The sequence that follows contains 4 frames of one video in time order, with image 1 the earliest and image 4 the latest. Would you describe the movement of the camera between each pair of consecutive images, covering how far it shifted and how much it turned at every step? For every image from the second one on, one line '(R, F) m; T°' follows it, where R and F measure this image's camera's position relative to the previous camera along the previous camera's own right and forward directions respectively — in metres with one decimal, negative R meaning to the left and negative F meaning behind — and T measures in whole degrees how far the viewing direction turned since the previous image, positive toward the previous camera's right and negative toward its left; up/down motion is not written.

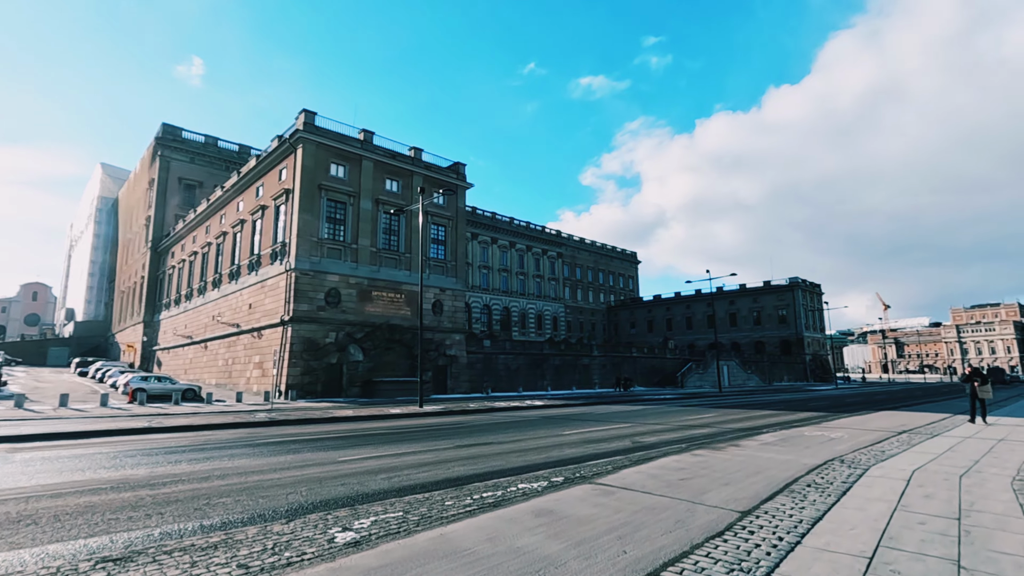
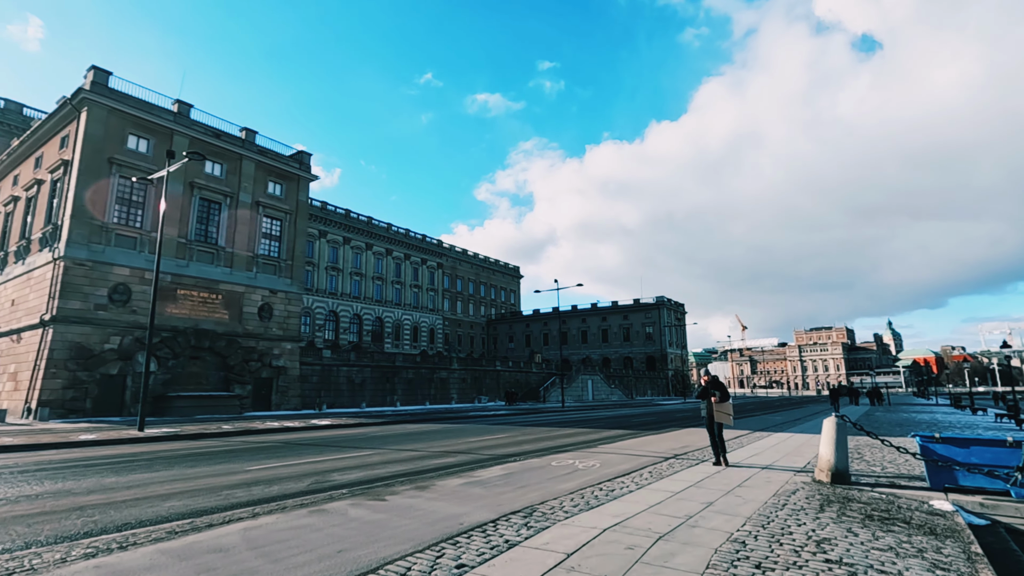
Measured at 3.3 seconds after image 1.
(+4.1, +2.8) m; +12°
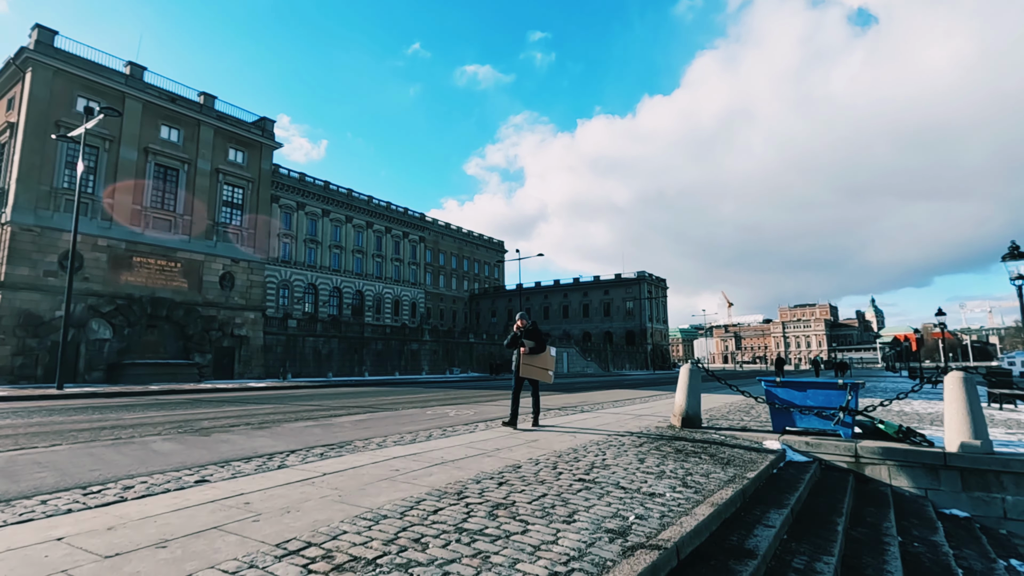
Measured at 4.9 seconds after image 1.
(+2.1, 0.0) m; +1°
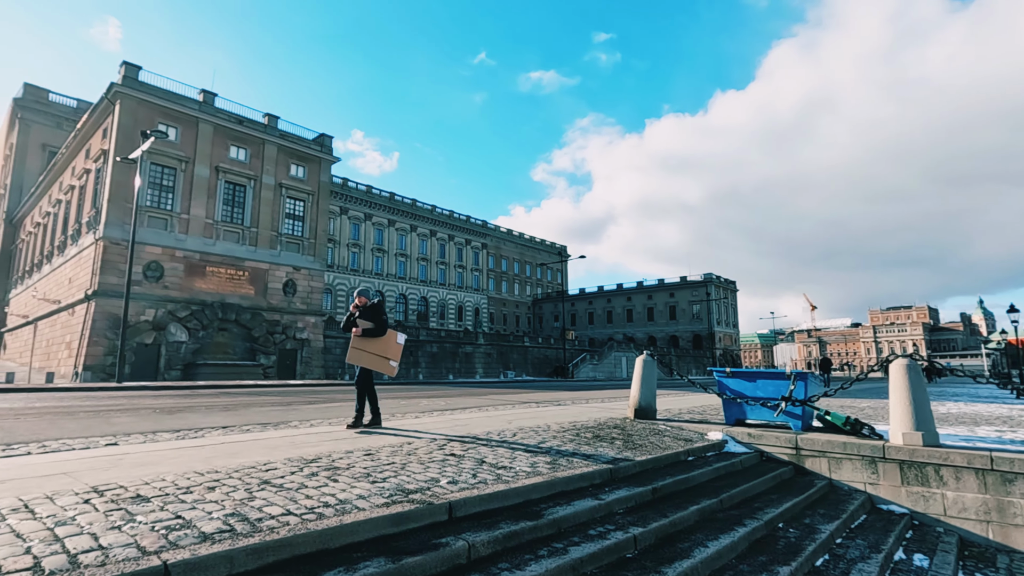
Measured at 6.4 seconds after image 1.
(+1.8, -0.1) m; -8°
